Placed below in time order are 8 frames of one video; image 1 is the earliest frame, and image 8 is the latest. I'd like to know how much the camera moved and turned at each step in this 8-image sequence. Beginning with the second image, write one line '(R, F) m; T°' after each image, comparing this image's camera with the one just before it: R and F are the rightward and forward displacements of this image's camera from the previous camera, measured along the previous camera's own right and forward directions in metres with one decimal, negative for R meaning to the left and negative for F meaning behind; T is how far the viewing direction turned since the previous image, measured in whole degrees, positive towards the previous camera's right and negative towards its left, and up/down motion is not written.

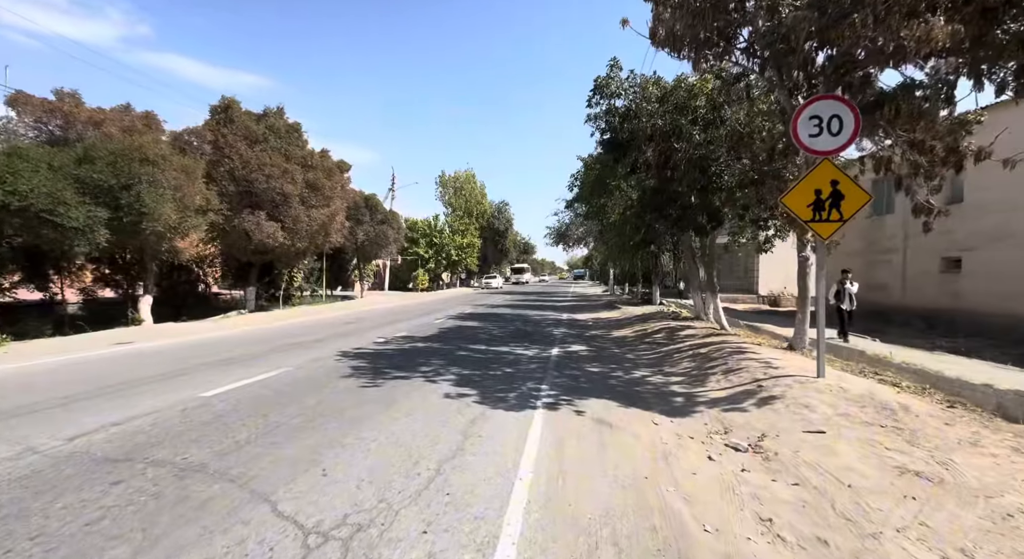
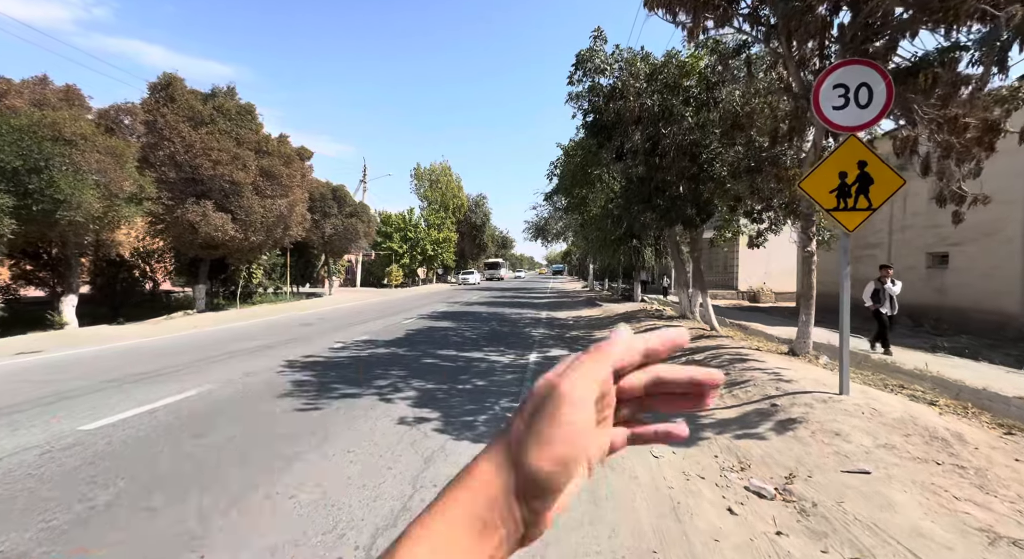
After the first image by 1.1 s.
(+0.1, +1.2) m; +3°
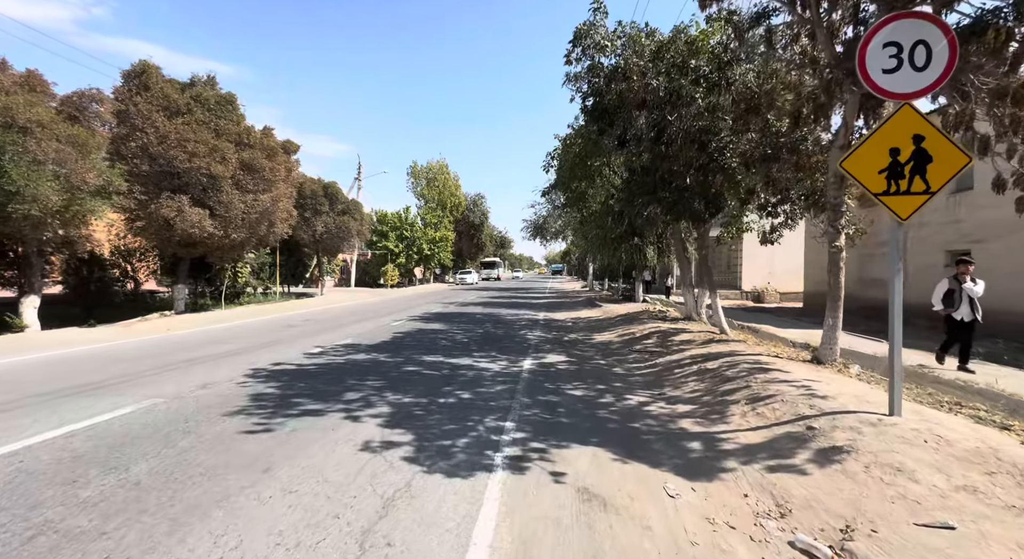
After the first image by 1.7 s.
(+0.1, +1.0) m; 0°
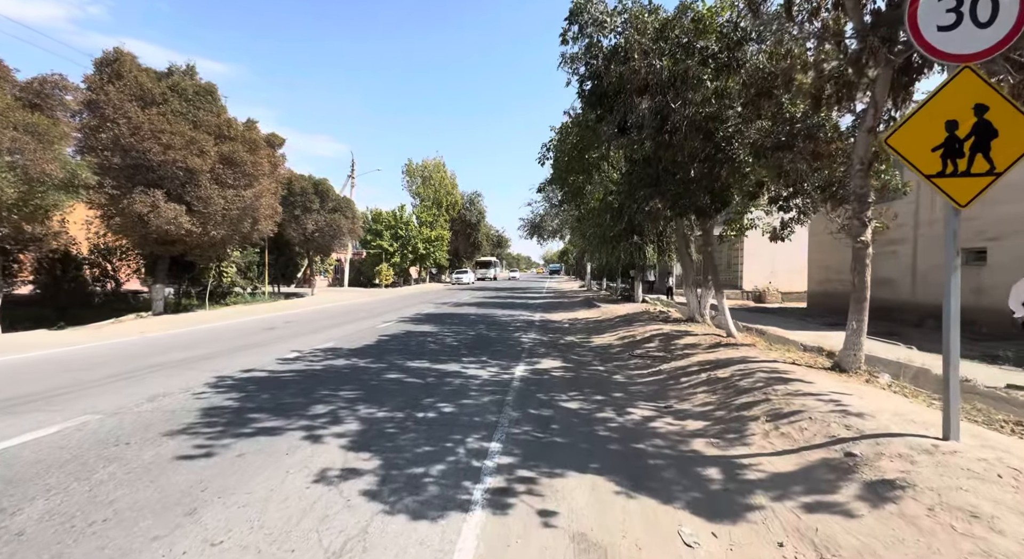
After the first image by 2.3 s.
(+0.1, +0.8) m; 0°
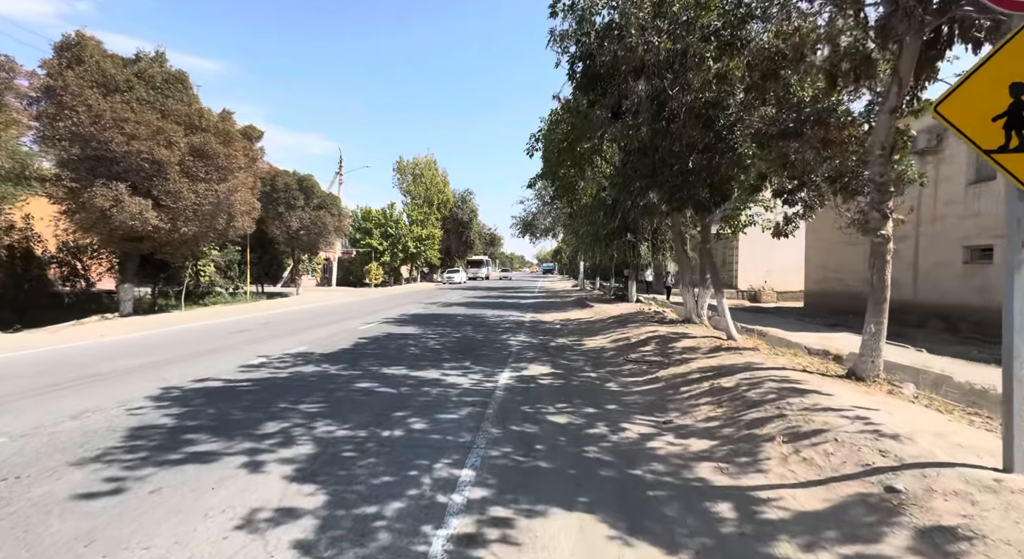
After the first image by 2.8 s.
(+0.2, +0.8) m; +1°
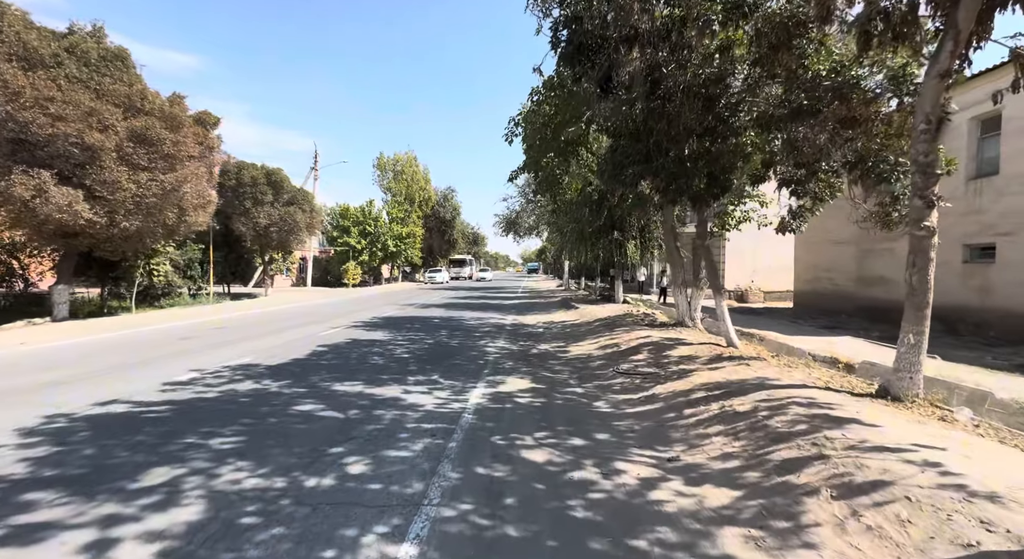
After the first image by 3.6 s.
(+0.2, +1.2) m; +2°
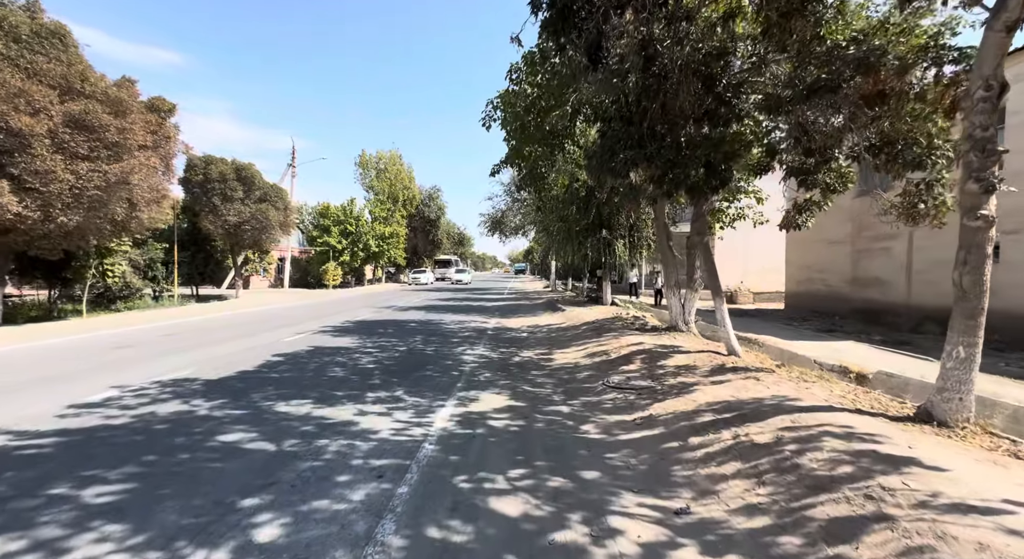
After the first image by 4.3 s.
(+0.2, +1.0) m; +1°
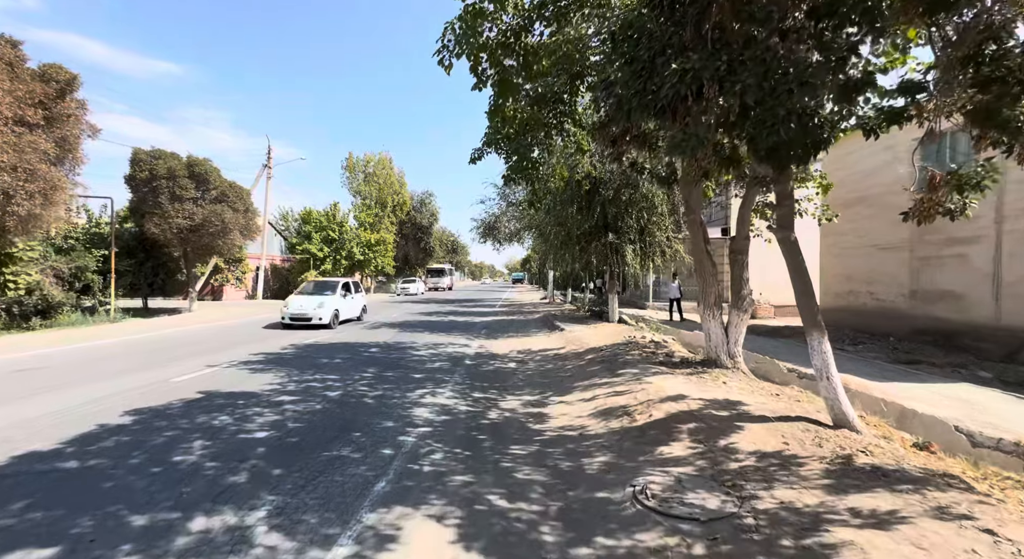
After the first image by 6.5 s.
(+0.4, +3.4) m; 0°
